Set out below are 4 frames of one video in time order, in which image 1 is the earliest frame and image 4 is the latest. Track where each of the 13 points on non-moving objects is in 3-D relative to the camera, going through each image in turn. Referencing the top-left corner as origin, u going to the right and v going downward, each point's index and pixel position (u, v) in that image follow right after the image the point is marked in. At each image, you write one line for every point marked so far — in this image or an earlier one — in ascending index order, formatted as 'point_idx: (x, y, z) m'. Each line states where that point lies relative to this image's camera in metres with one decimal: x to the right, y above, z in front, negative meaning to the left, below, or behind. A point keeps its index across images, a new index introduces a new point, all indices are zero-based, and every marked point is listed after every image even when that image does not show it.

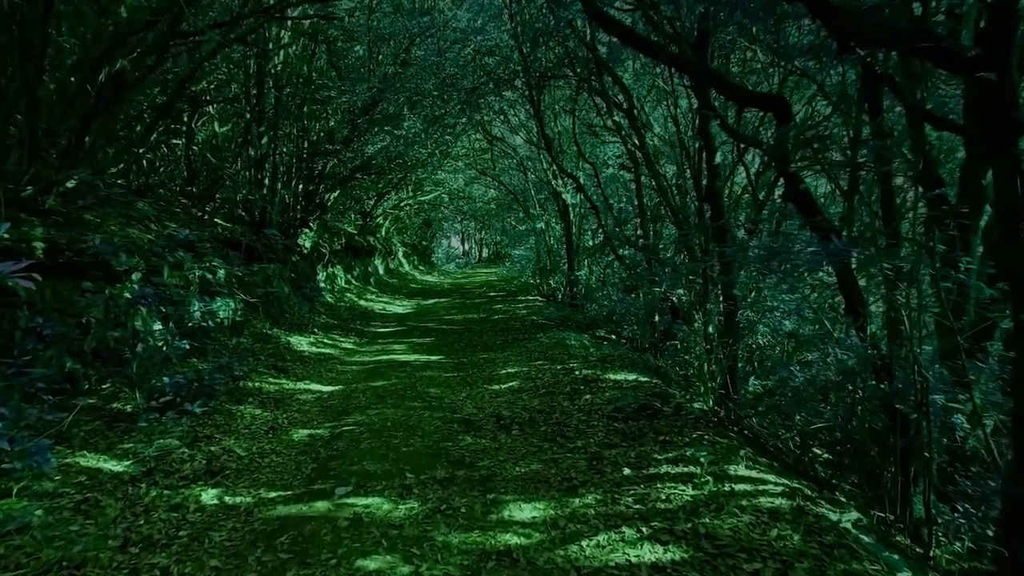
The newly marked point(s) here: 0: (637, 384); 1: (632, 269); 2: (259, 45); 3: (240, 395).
0: (+2.0, -1.6, +8.8) m
1: (+3.1, +0.5, +14.4) m
2: (-6.1, +5.8, +13.5) m
3: (-4.2, -1.6, +8.5) m
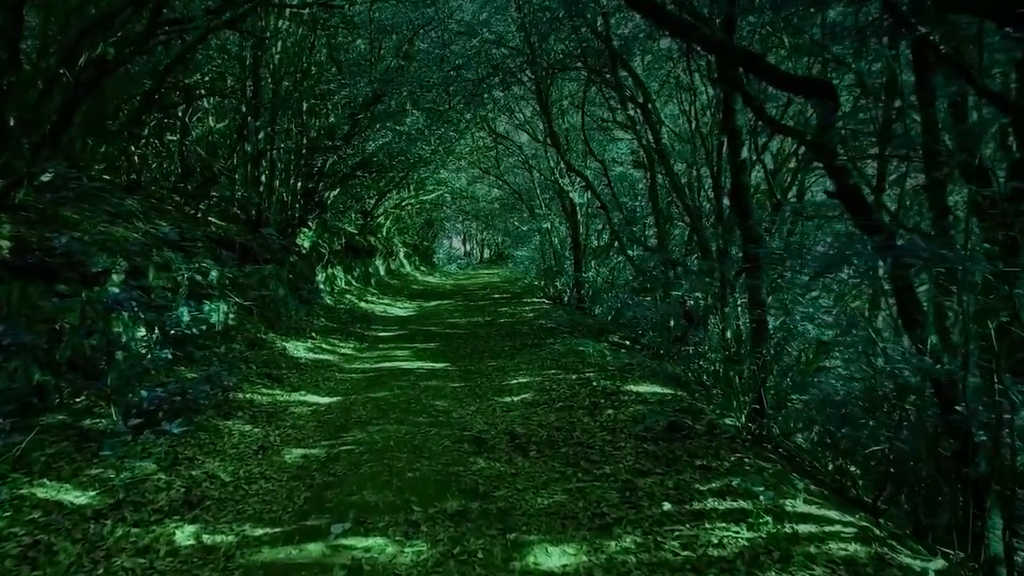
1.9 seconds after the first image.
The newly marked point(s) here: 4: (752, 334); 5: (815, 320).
0: (+2.2, -1.6, +8.1) m
1: (+3.3, +0.4, +13.6) m
2: (-5.8, +5.8, +12.7) m
3: (-4.0, -1.7, +7.8) m
4: (+3.8, -0.8, +8.9) m
5: (+3.9, -0.4, +7.2) m
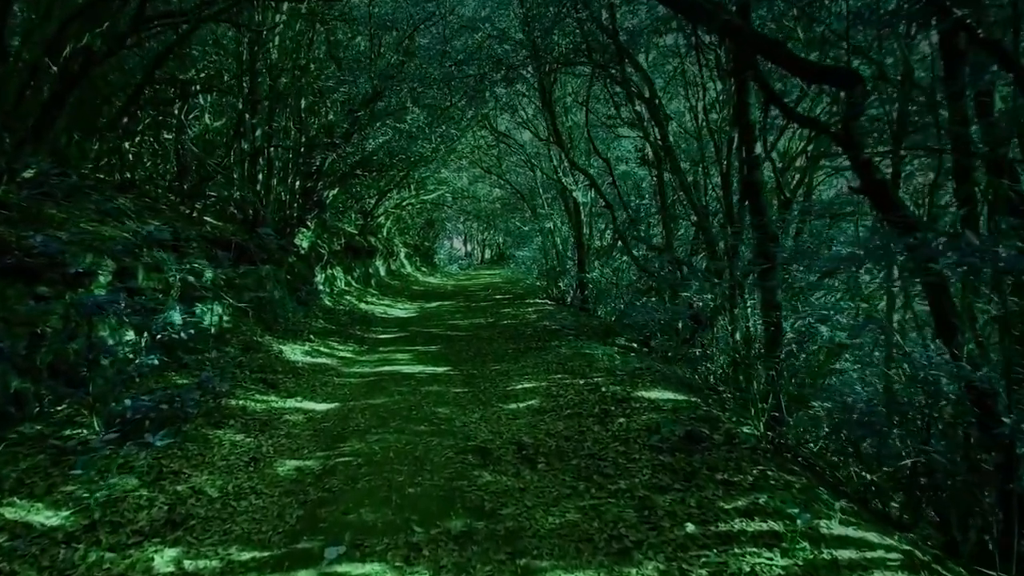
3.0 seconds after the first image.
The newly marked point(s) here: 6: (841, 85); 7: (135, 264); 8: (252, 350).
0: (+2.3, -1.6, +7.7) m
1: (+3.4, +0.4, +13.2) m
2: (-5.8, +5.8, +12.4) m
3: (-3.9, -1.7, +7.4) m
4: (+3.9, -0.8, +8.5) m
5: (+4.0, -0.4, +6.8) m
6: (+3.5, +2.2, +5.9) m
7: (-5.7, +0.4, +8.4) m
8: (-5.1, -1.2, +10.8) m
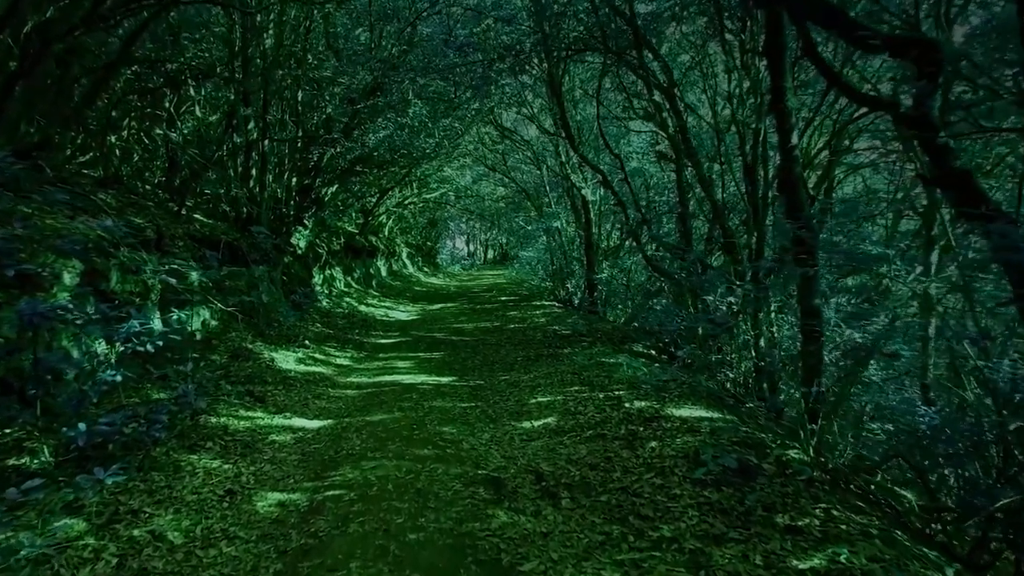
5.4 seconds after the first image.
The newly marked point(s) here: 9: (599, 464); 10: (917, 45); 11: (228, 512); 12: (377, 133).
0: (+2.5, -1.7, +6.8) m
1: (+3.6, +0.3, +12.3) m
2: (-5.6, +5.7, +11.5) m
3: (-3.7, -1.8, +6.5) m
4: (+4.1, -0.9, +7.6) m
5: (+4.2, -0.5, +5.9) m
6: (+3.7, +2.1, +5.0) m
7: (-5.5, +0.3, +7.5) m
8: (-4.9, -1.3, +9.9) m
9: (+0.9, -1.9, +5.9) m
10: (+3.8, +2.1, +4.9) m
11: (-2.6, -2.1, +5.0) m
12: (-4.5, +5.2, +18.5) m
